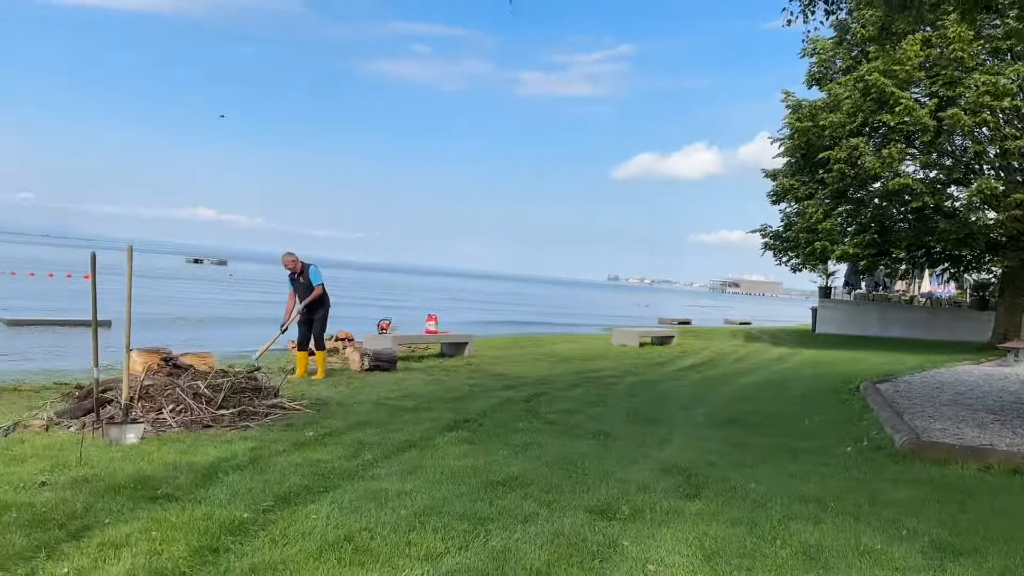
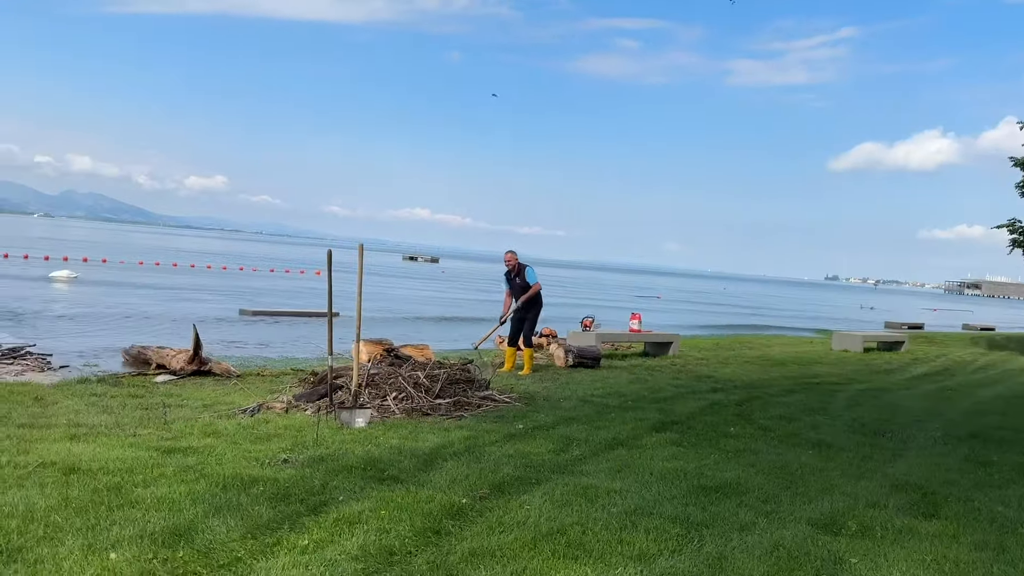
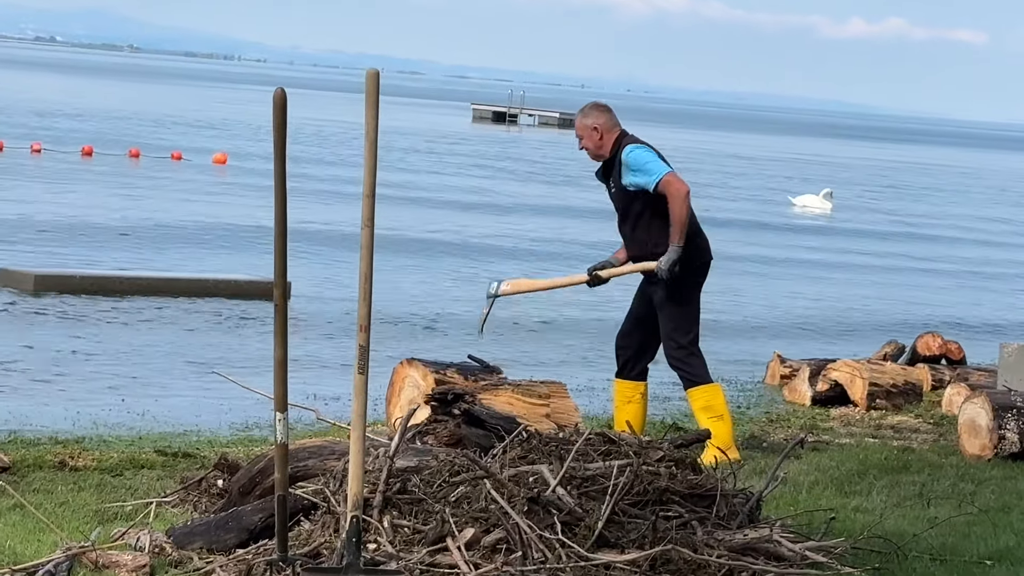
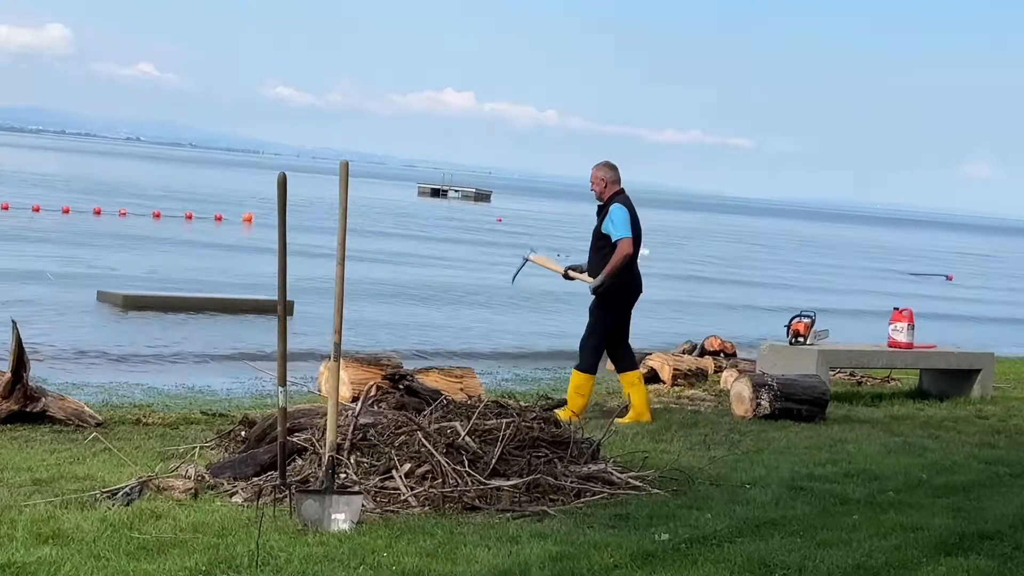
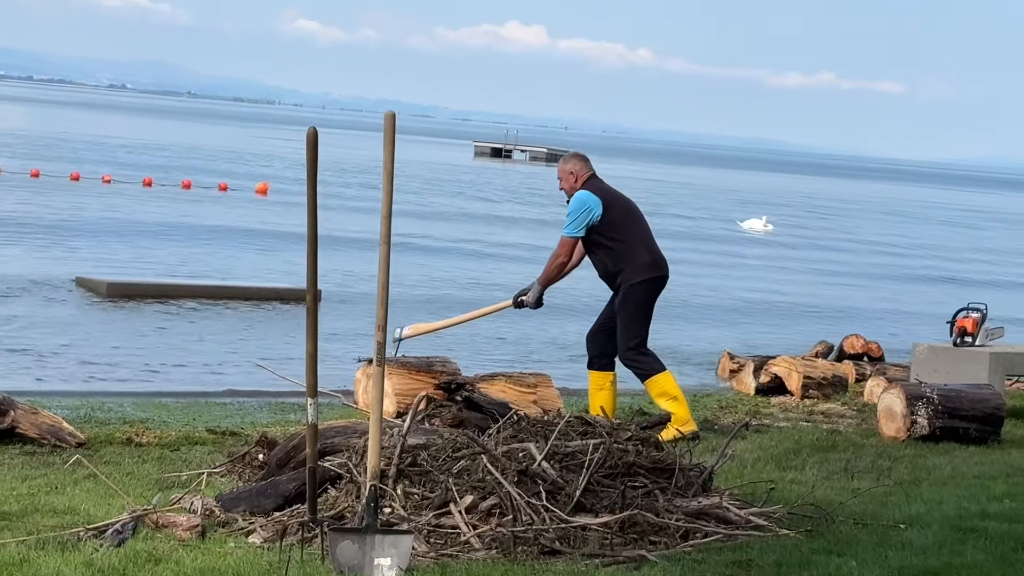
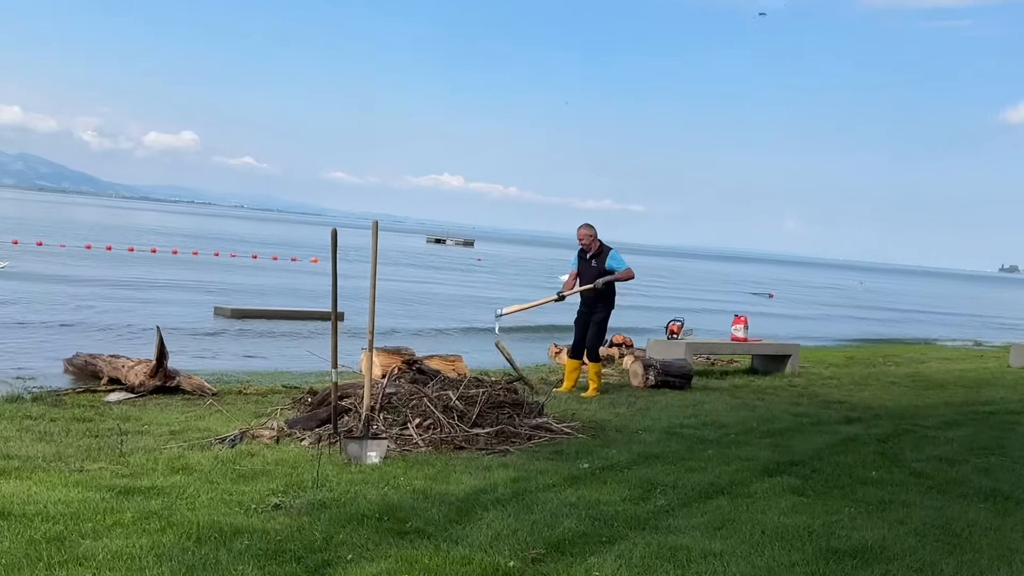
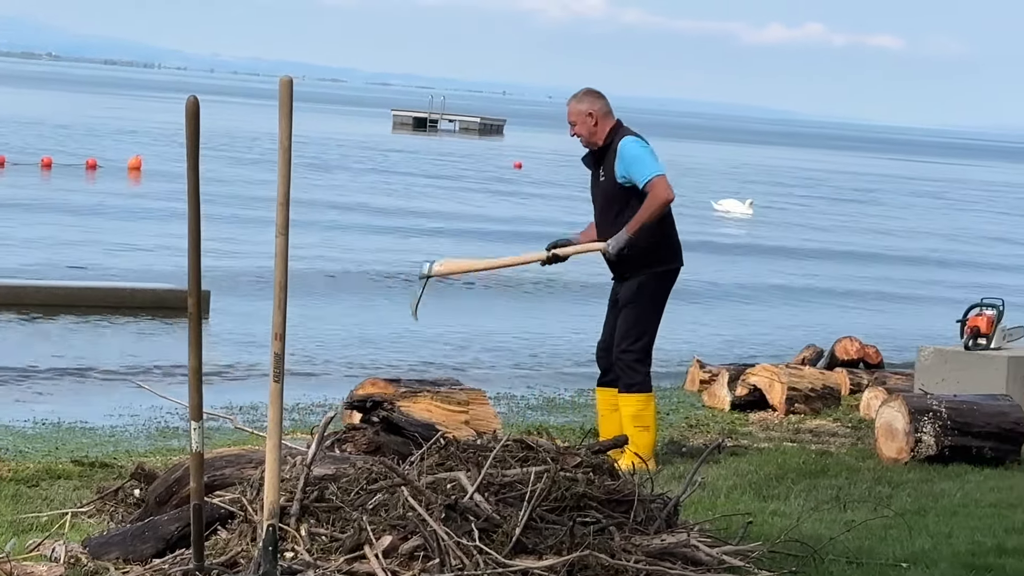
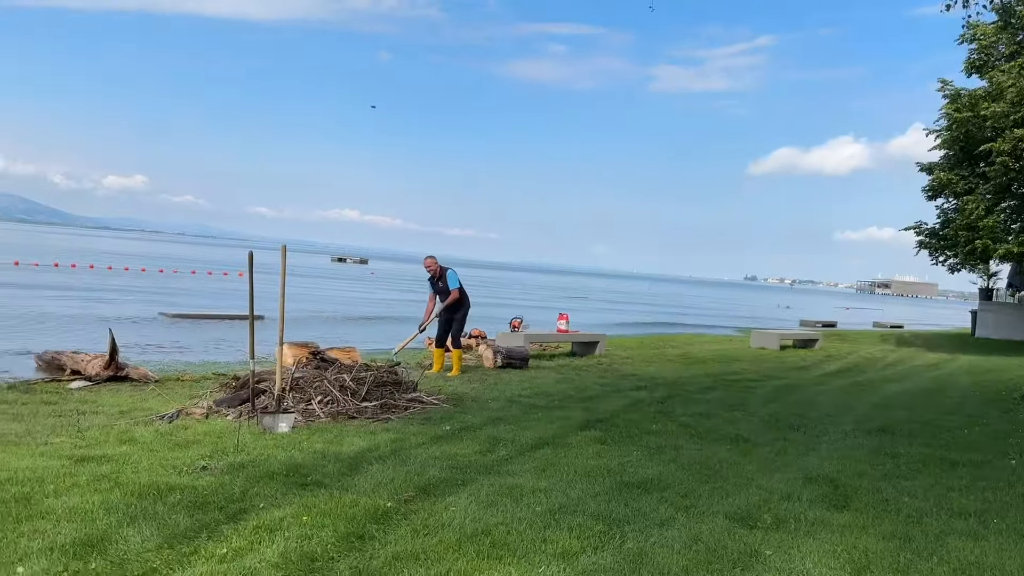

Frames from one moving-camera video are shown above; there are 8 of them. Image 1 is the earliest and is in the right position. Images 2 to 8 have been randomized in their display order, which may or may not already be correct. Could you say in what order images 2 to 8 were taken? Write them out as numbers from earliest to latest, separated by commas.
8, 2, 6, 4, 5, 3, 7
